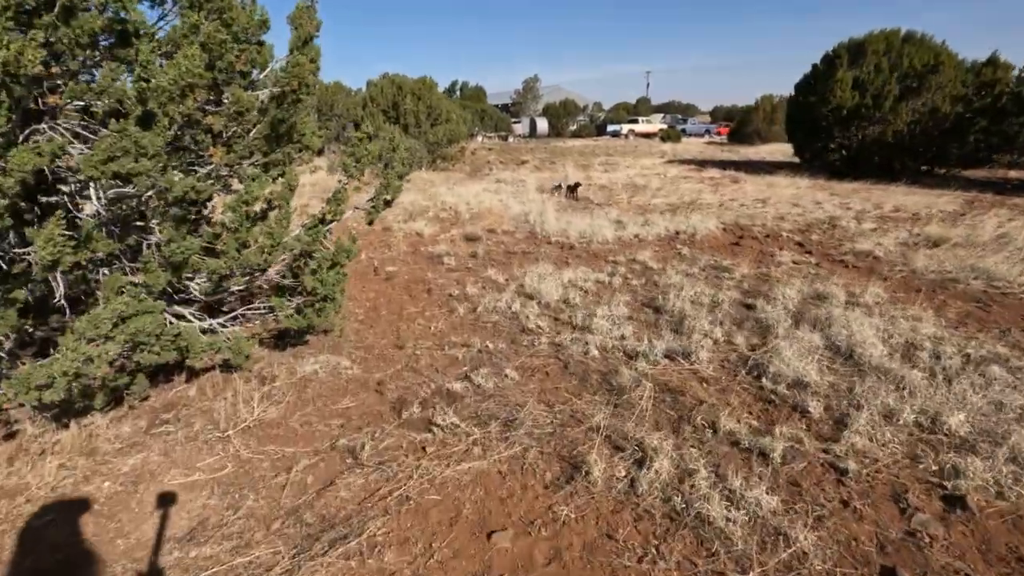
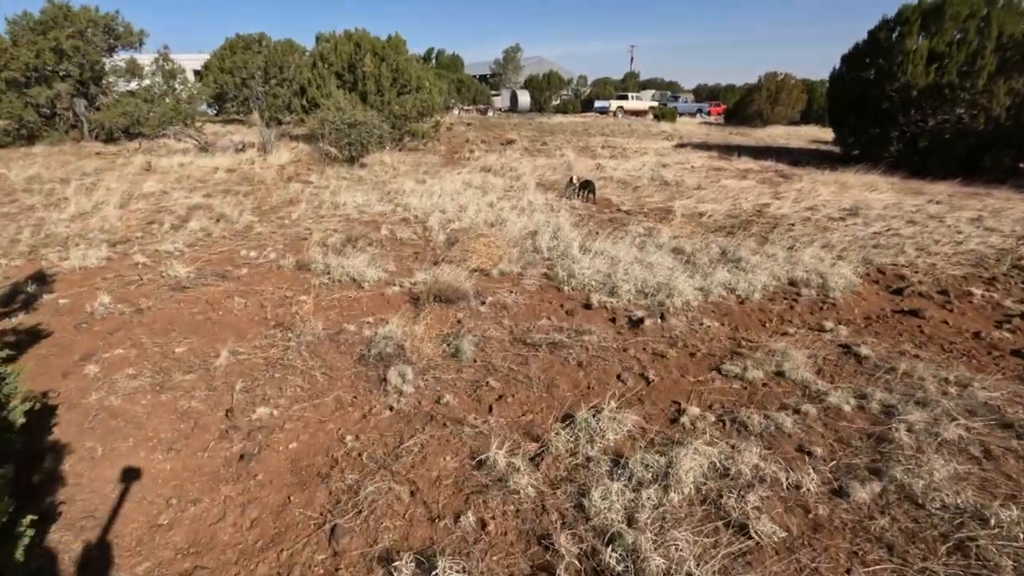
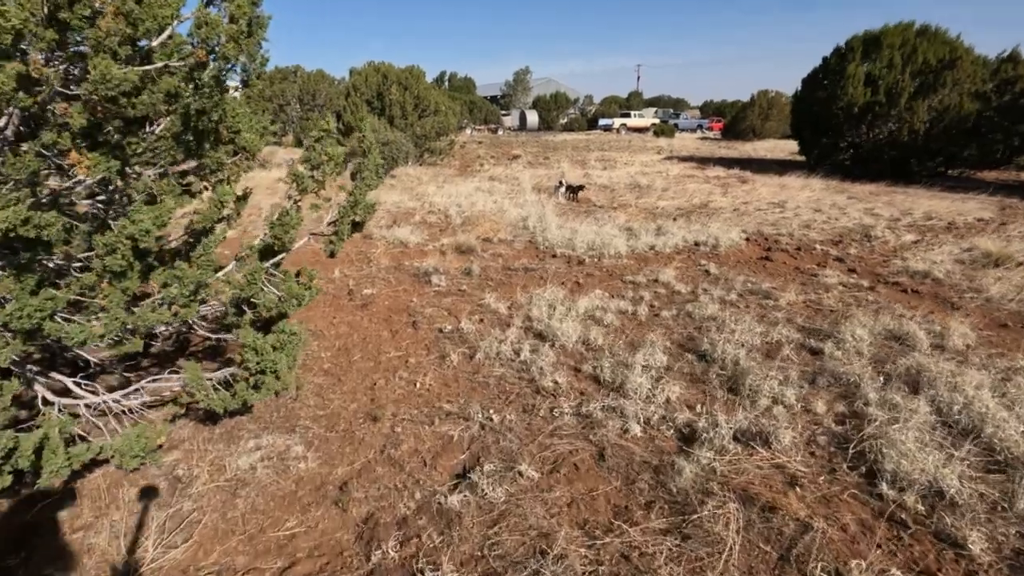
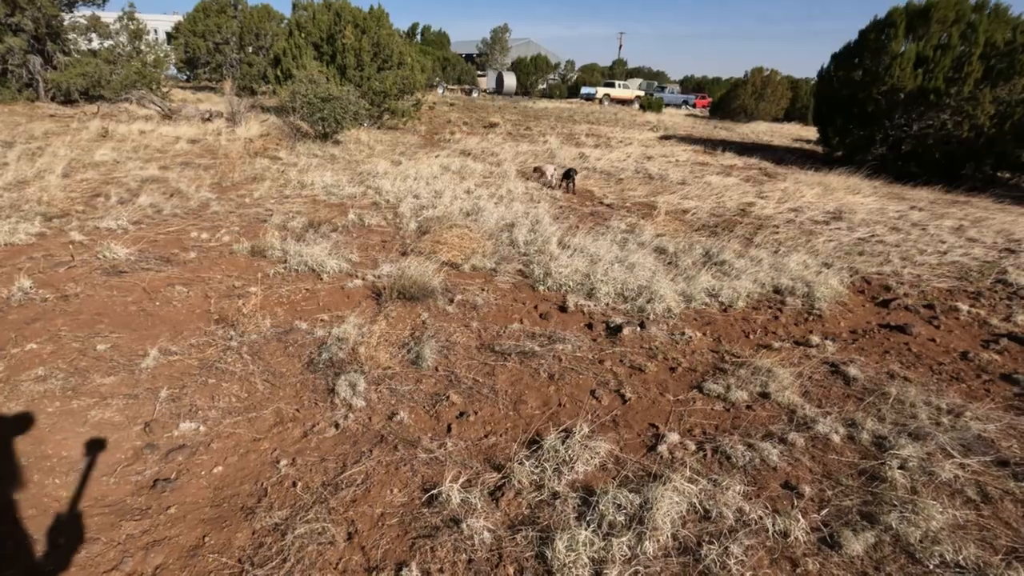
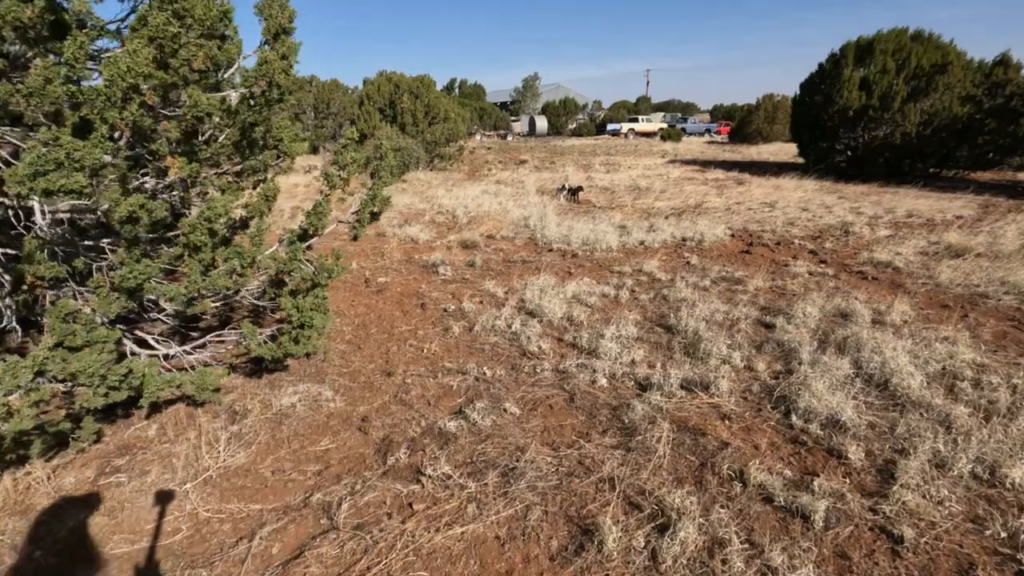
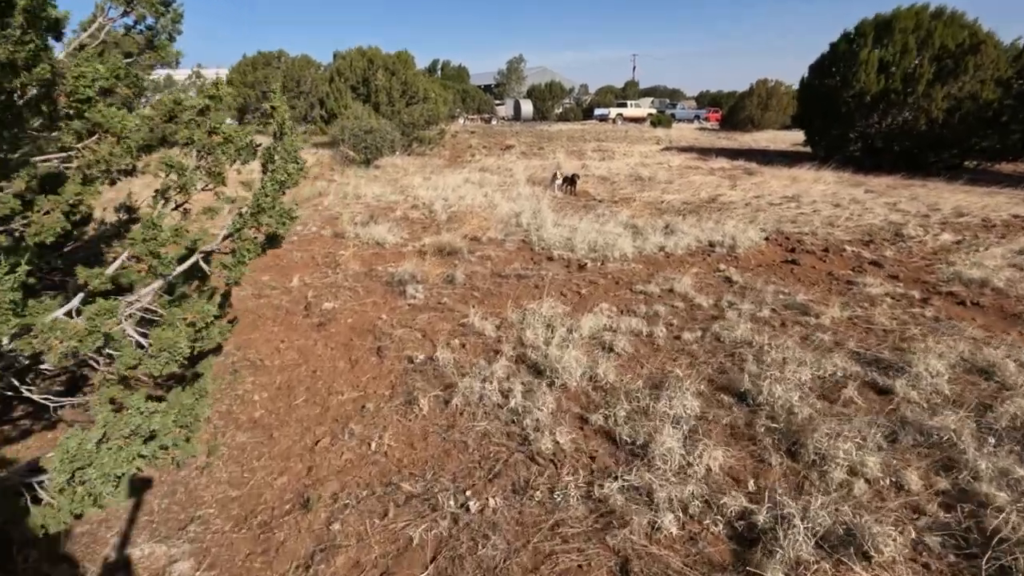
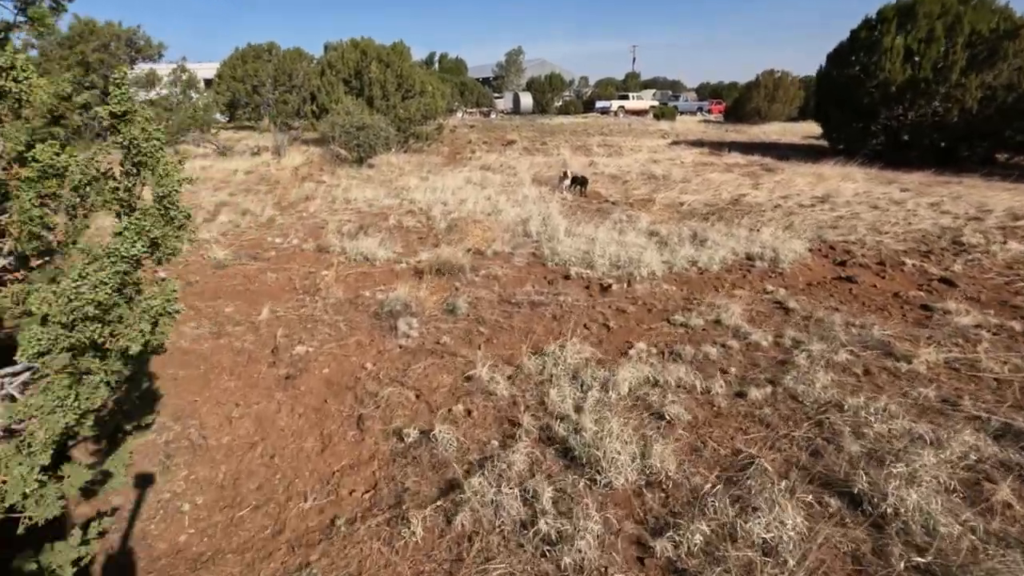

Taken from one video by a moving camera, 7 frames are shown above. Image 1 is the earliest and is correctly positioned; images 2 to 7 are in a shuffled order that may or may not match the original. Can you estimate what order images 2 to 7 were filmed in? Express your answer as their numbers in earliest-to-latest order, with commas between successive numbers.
5, 3, 6, 7, 2, 4
